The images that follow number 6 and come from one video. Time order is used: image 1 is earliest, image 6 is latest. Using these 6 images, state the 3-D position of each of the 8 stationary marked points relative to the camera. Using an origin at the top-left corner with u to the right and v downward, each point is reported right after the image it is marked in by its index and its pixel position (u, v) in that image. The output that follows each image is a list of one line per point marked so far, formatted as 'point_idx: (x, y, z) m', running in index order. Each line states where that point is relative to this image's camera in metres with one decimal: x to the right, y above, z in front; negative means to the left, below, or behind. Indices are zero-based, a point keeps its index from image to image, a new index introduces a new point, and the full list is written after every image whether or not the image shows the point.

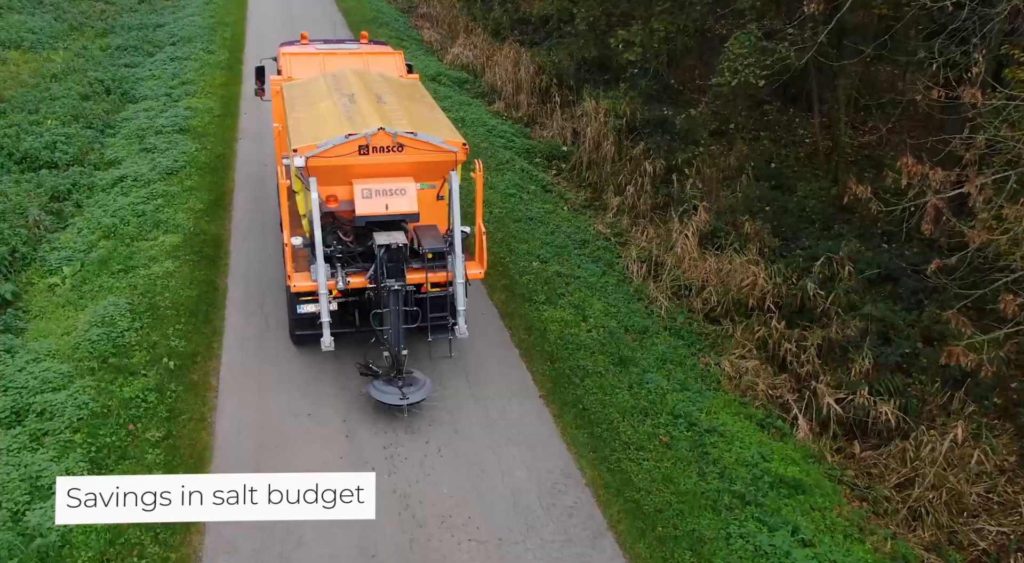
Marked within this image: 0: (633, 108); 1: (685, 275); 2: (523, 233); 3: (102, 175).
0: (+2.5, +3.5, +17.4) m
1: (+2.3, +0.1, +11.5) m
2: (+0.2, +0.7, +12.3) m
3: (-6.9, +1.8, +14.5) m
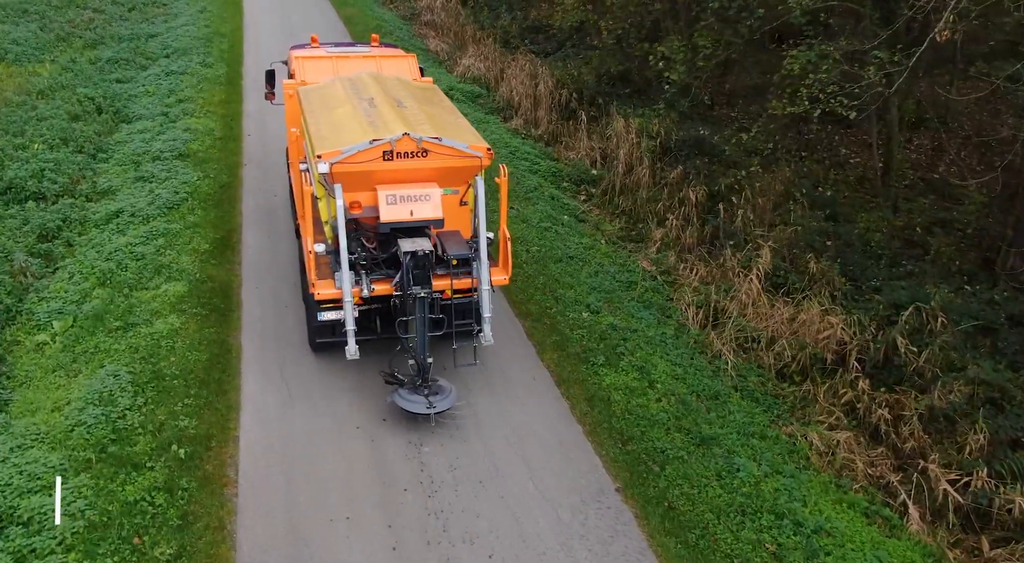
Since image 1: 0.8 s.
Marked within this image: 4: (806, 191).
0: (+2.9, +2.9, +16.2) m
1: (+2.9, -0.5, +10.3) m
2: (+0.7, +0.1, +11.1) m
3: (-6.4, +1.1, +13.2) m
4: (+4.8, +1.5, +14.2) m
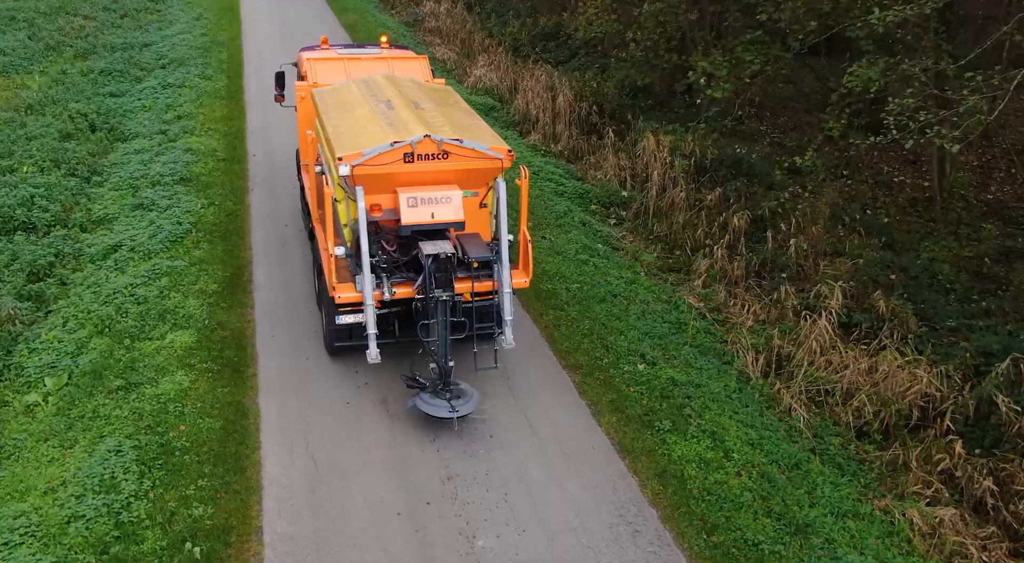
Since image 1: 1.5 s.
0: (+3.3, +2.4, +15.2) m
1: (+3.4, -1.0, +9.3) m
2: (+1.2, -0.4, +10.1) m
3: (-5.9, +0.6, +12.1) m
4: (+5.3, +1.0, +13.2) m
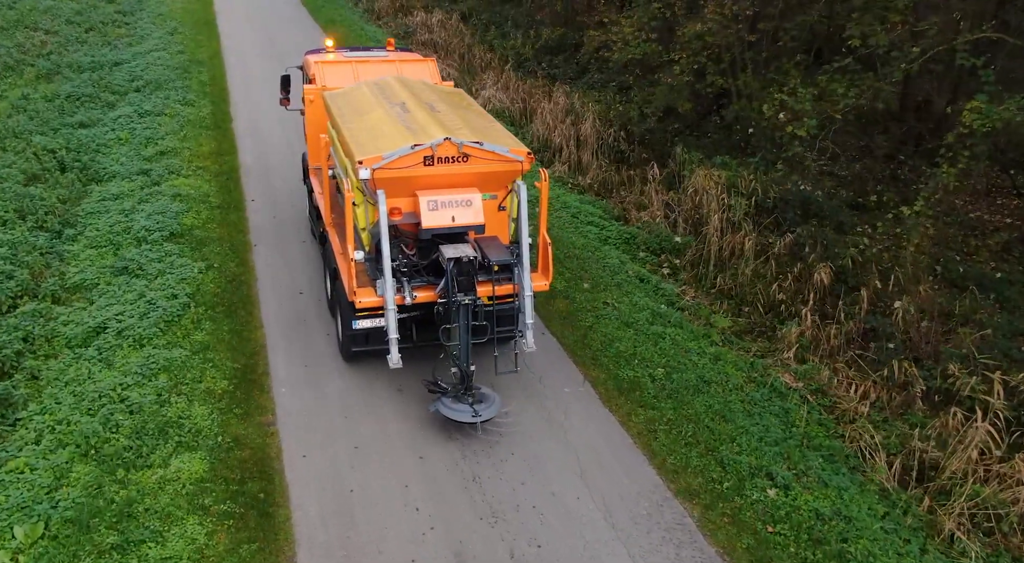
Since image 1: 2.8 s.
0: (+3.9, +1.6, +13.5) m
1: (+4.2, -1.8, +7.6) m
2: (+2.0, -1.3, +8.3) m
3: (-5.2, -0.5, +10.1) m
4: (+5.9, +0.2, +11.5) m
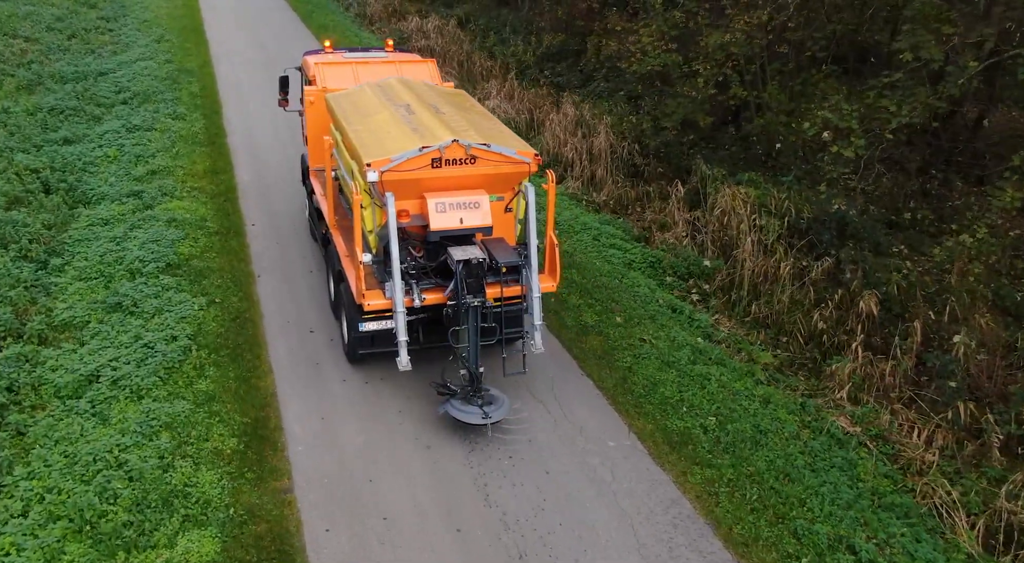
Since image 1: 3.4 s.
0: (+4.2, +1.2, +12.8) m
1: (+4.6, -2.2, +6.8) m
2: (+2.4, -1.7, +7.5) m
3: (-4.9, -0.9, +9.2) m
4: (+6.3, -0.1, +10.8) m
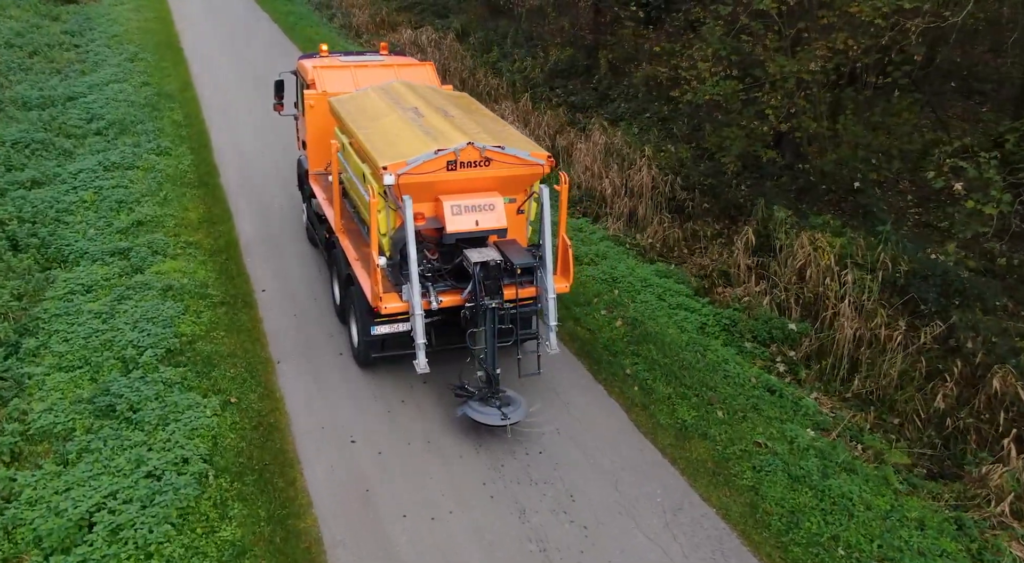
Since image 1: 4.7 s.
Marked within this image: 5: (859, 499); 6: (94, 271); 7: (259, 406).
0: (+4.8, +0.4, +11.2) m
1: (+5.5, -3.0, +5.2) m
2: (+3.3, -2.5, +5.8) m
3: (-4.1, -1.9, +7.3) m
4: (+7.0, -0.9, +9.3) m
5: (+3.0, -1.9, +7.4) m
6: (-5.5, +0.1, +11.3) m
7: (-2.5, -1.2, +8.5) m
